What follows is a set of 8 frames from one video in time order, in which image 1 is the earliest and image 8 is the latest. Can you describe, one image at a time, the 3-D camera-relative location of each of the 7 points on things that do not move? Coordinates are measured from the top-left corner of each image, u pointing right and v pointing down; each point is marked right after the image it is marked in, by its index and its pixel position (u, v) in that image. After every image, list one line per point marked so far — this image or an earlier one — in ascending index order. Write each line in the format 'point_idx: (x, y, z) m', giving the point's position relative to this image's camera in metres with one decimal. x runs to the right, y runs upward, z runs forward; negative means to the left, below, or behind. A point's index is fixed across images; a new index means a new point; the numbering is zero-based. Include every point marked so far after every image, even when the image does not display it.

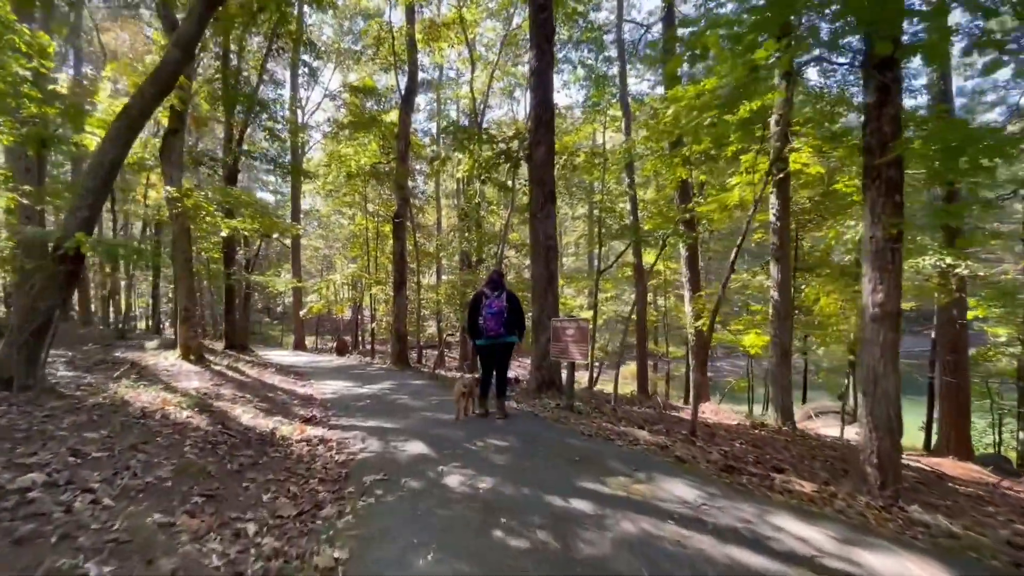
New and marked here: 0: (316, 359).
0: (-7.0, -2.6, +17.0) m
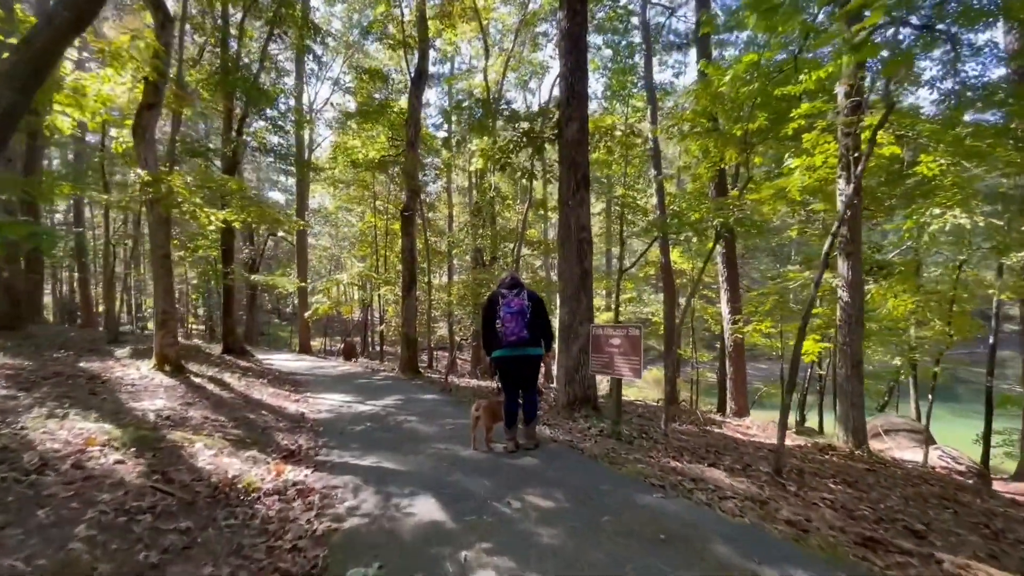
0: (-6.4, -2.6, +15.9) m
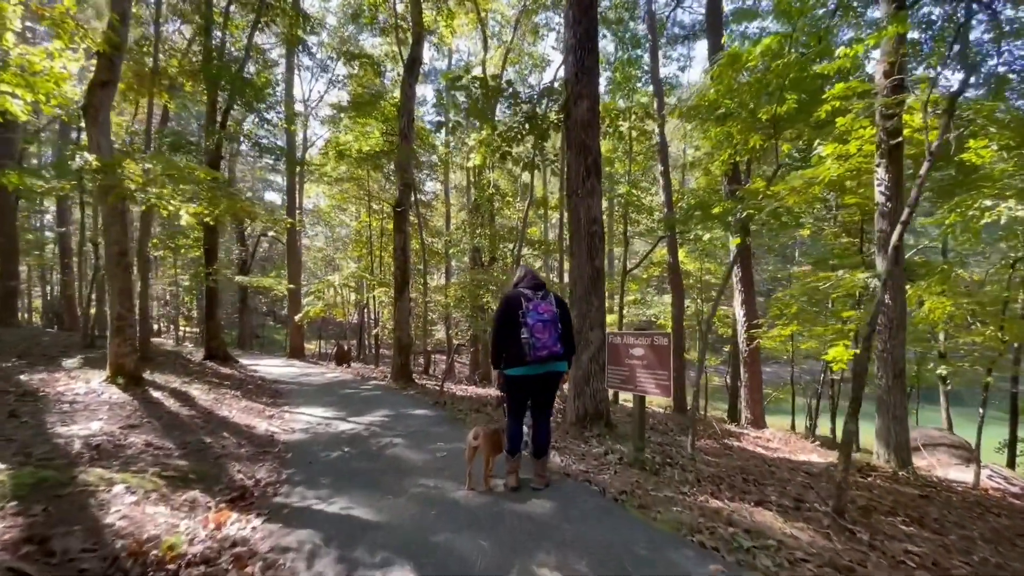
0: (-6.4, -2.6, +14.9) m
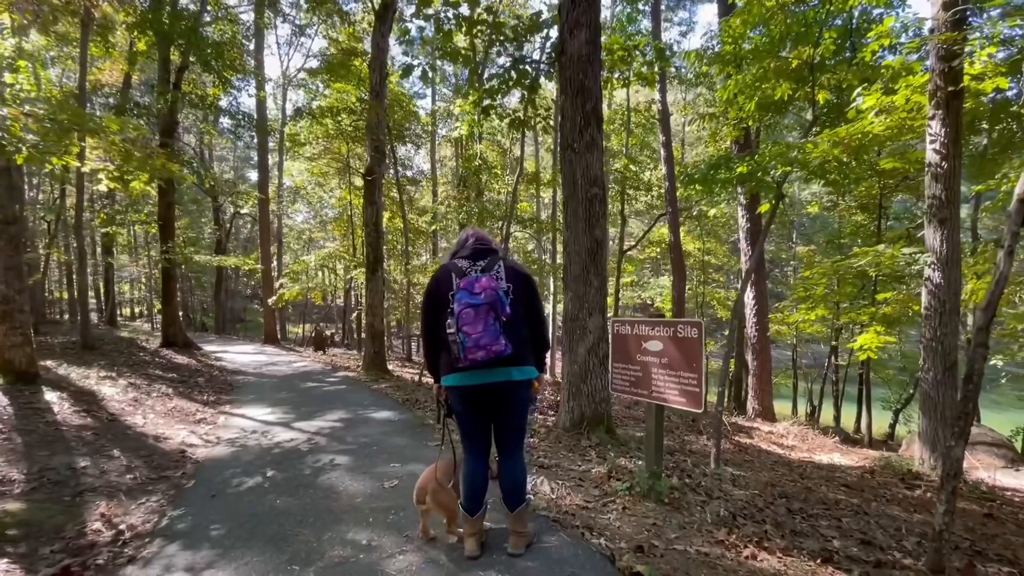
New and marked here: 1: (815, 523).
0: (-6.7, -2.1, +13.6) m
1: (+2.4, -1.8, +3.8) m
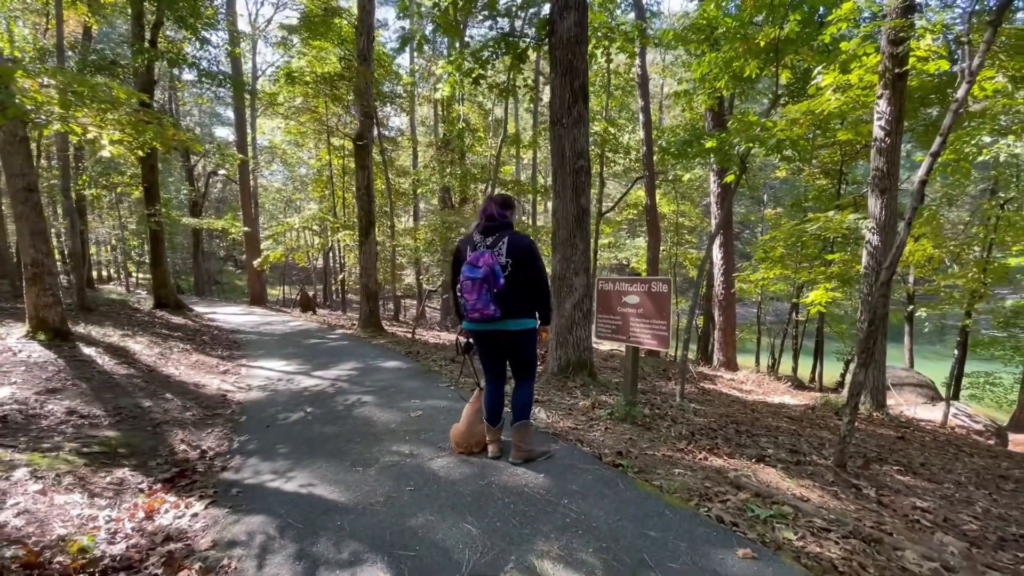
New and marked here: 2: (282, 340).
0: (-7.2, -0.9, +14.1) m
1: (+2.4, -1.5, +4.7) m
2: (-4.7, -1.0, +9.8) m
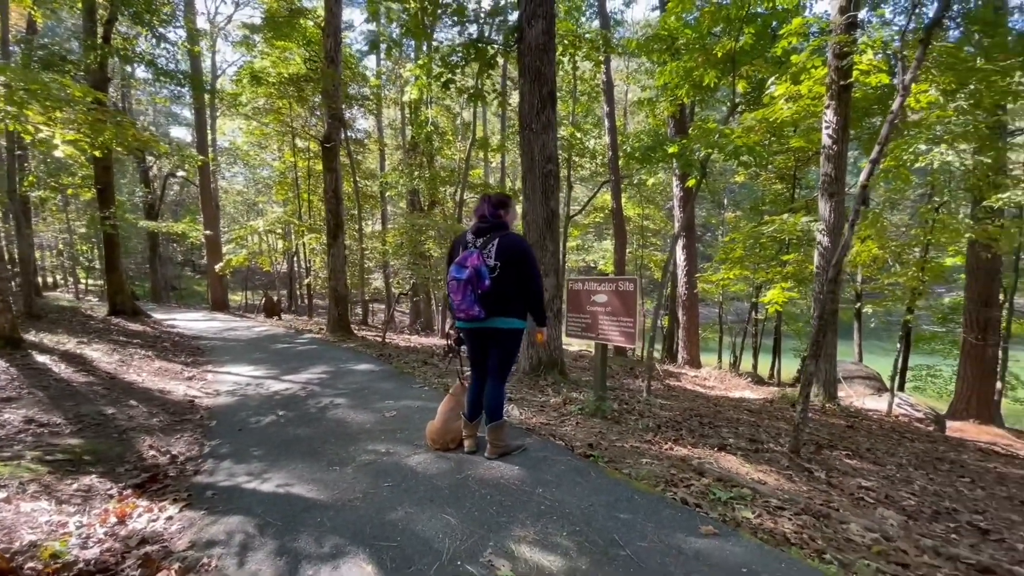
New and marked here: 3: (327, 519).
0: (-8.0, -1.1, +13.7) m
1: (+2.1, -1.5, +4.9) m
2: (-5.3, -1.1, +9.6) m
3: (-1.0, -1.3, +2.6) m
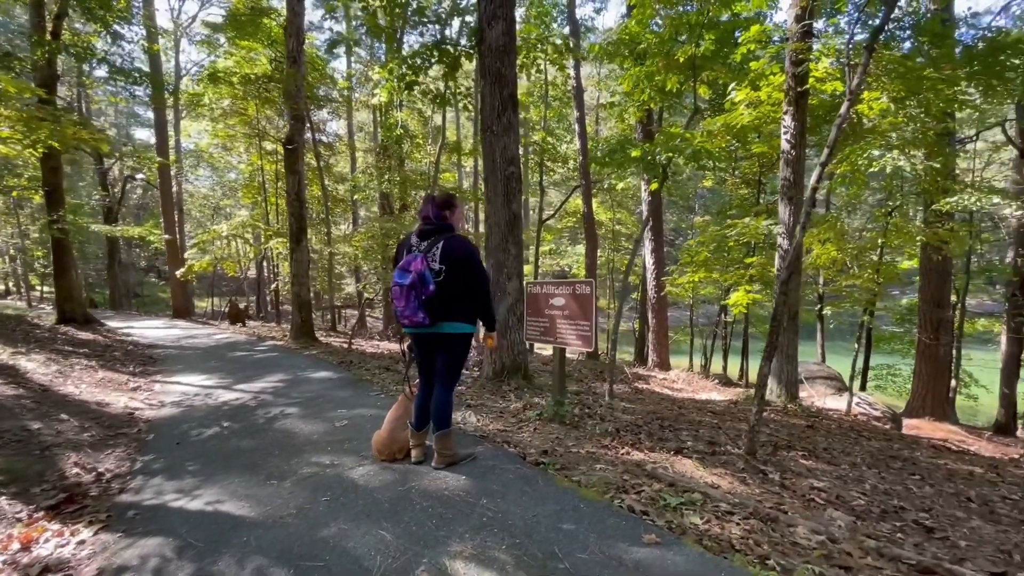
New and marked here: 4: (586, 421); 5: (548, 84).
0: (-8.8, -1.3, +13.3) m
1: (+1.7, -1.5, +4.9) m
2: (-5.9, -1.3, +9.2) m
3: (-1.3, -1.3, +2.5) m
4: (+0.7, -1.3, +4.8) m
5: (+1.2, +6.7, +15.7) m
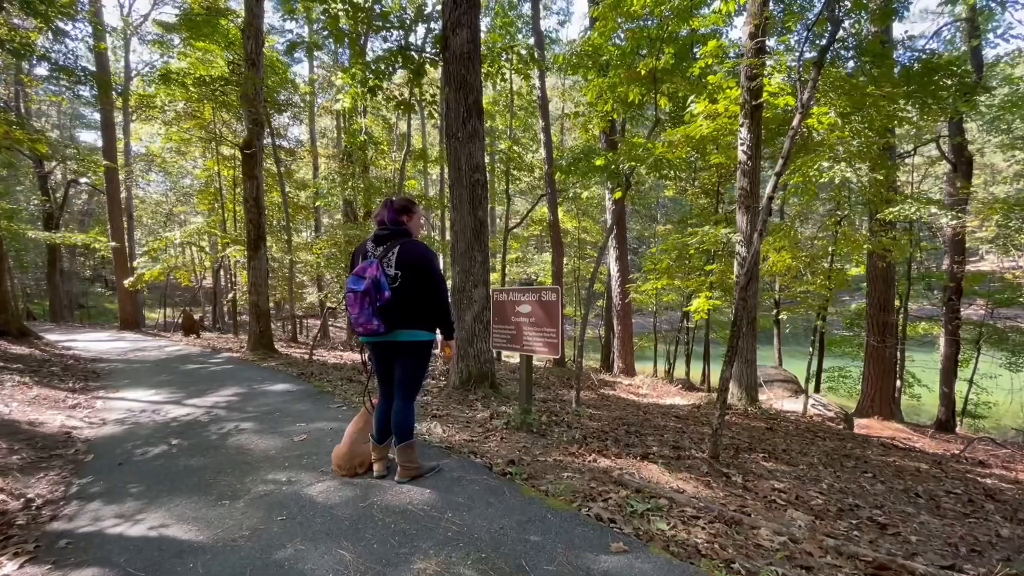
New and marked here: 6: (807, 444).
0: (-9.7, -1.5, +12.6) m
1: (+1.4, -1.6, +5.0) m
2: (-6.5, -1.4, +8.7) m
3: (-1.5, -1.3, +2.3) m
4: (+0.4, -1.4, +4.7) m
5: (+0.1, +6.4, +15.8) m
6: (+3.7, -2.0, +6.0) m
